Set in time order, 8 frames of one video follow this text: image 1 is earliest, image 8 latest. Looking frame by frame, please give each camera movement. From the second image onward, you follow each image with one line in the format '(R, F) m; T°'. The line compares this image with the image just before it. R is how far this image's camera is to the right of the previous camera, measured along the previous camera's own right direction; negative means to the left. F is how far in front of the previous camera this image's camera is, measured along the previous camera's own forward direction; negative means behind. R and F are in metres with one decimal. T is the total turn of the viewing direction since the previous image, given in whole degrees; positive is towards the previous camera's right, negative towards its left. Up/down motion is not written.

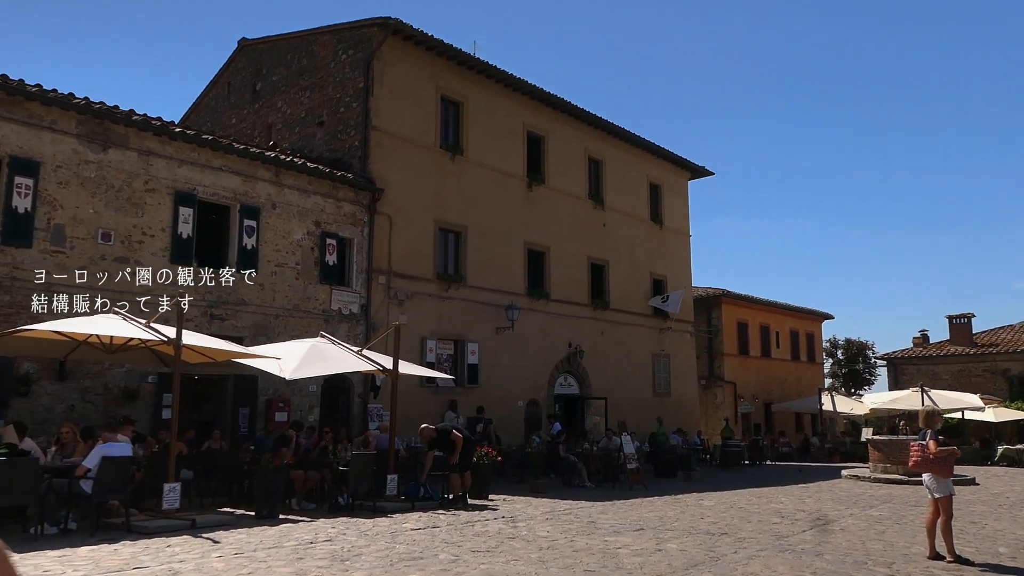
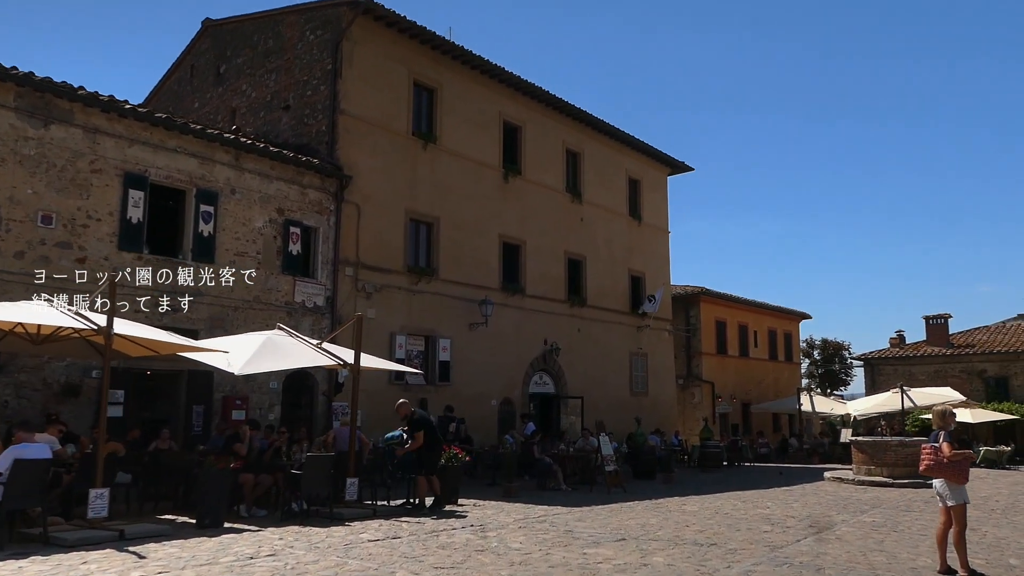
(0.0, +0.7) m; +2°
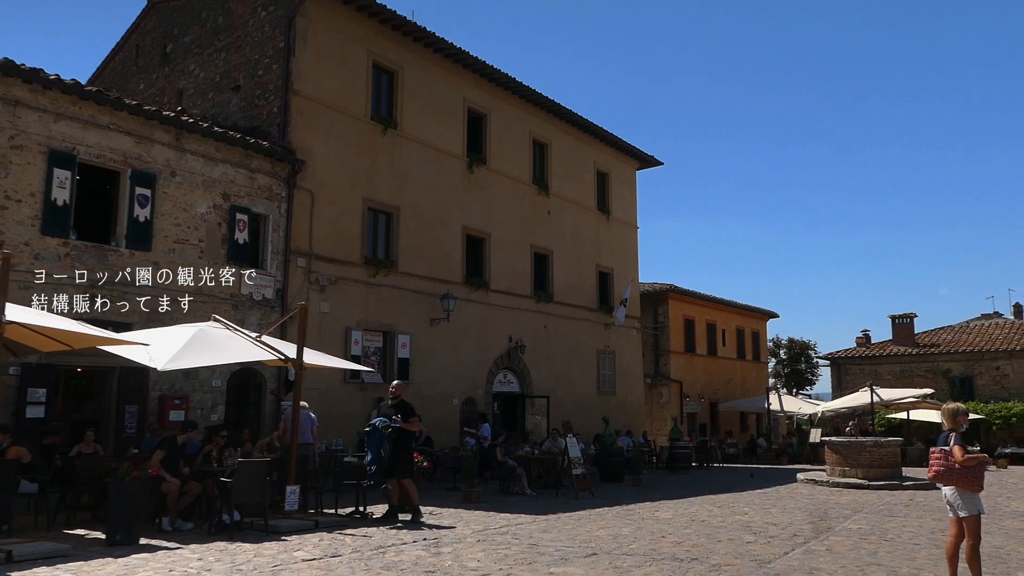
(+0.1, +0.8) m; +2°
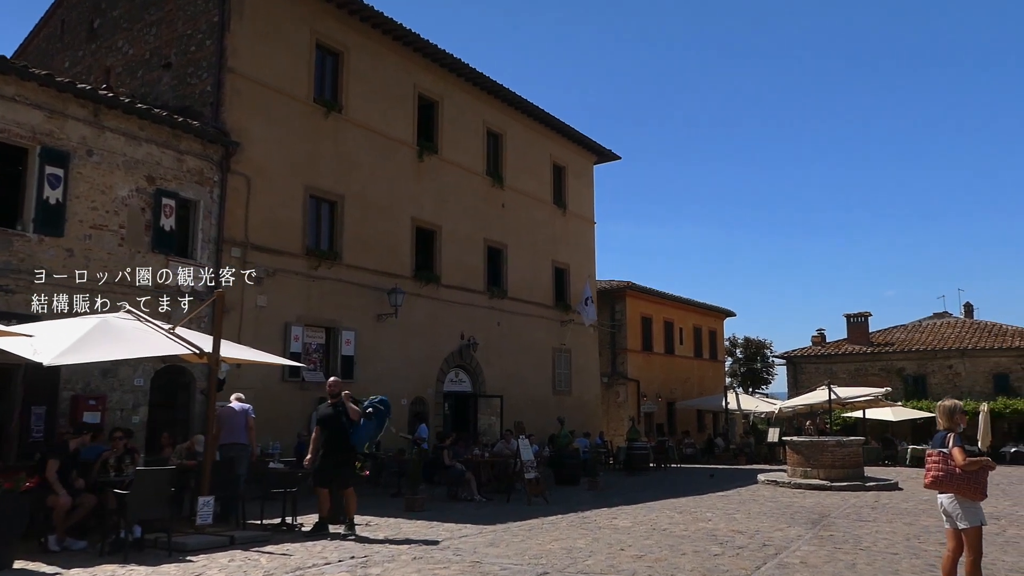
(+0.1, +0.8) m; +3°
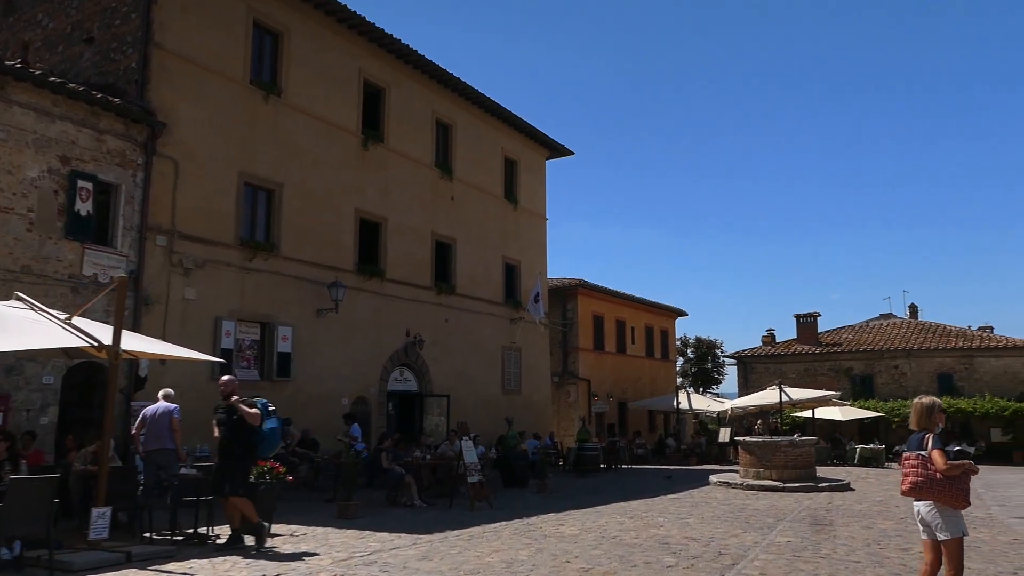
(+0.1, +0.6) m; +3°
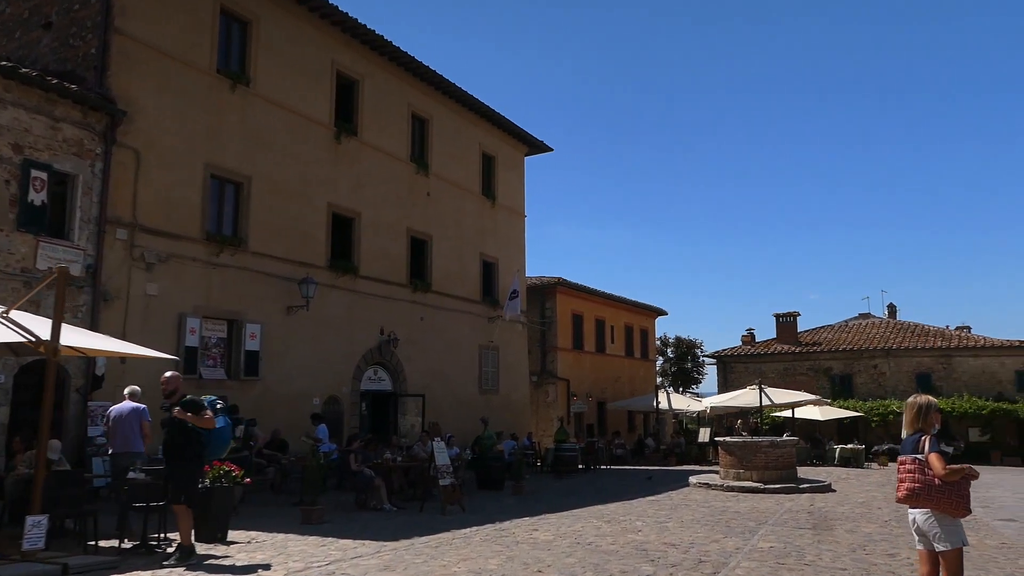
(+0.1, +0.4) m; +1°
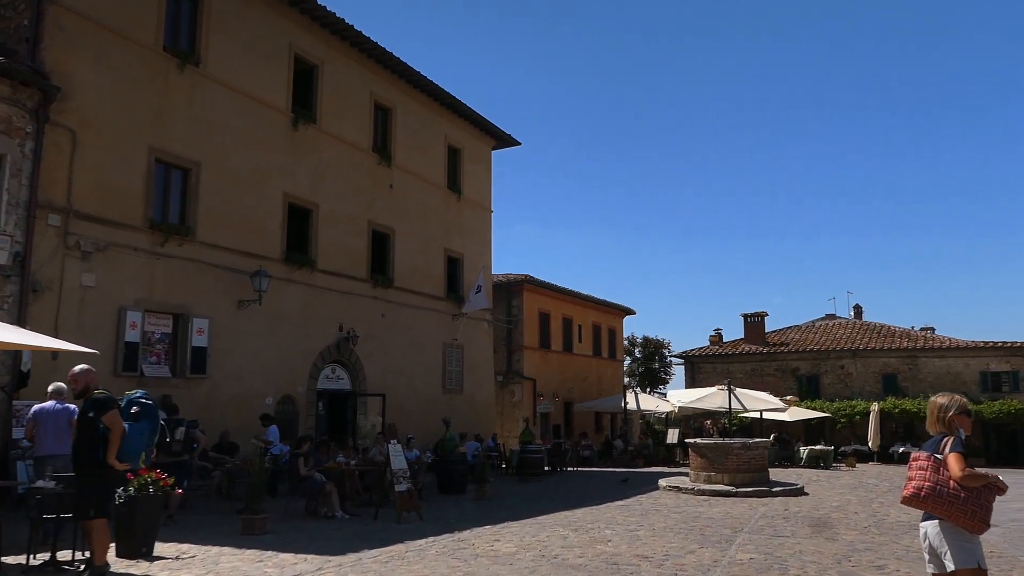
(+0.1, +0.7) m; +2°
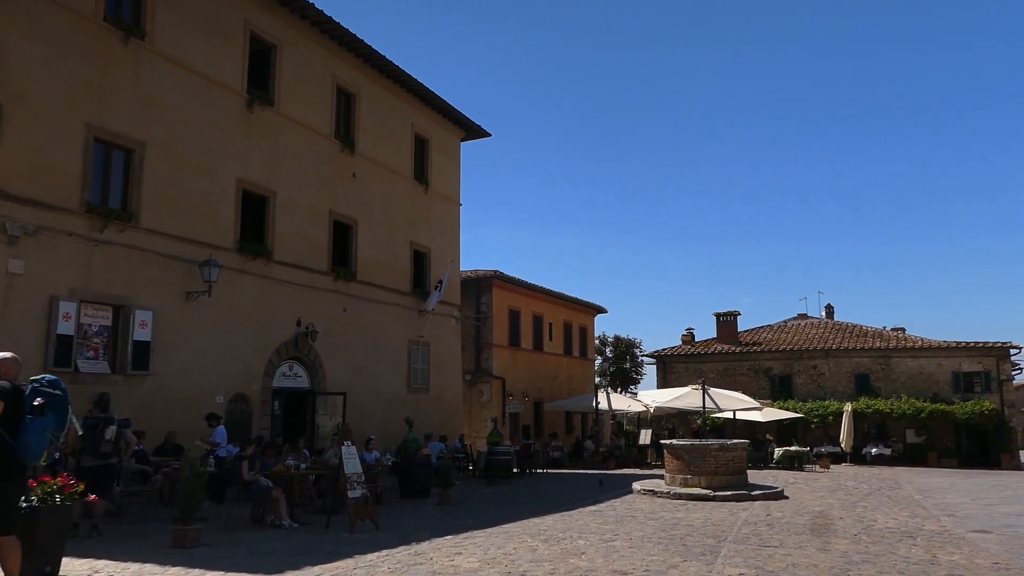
(+0.1, +0.8) m; +2°
